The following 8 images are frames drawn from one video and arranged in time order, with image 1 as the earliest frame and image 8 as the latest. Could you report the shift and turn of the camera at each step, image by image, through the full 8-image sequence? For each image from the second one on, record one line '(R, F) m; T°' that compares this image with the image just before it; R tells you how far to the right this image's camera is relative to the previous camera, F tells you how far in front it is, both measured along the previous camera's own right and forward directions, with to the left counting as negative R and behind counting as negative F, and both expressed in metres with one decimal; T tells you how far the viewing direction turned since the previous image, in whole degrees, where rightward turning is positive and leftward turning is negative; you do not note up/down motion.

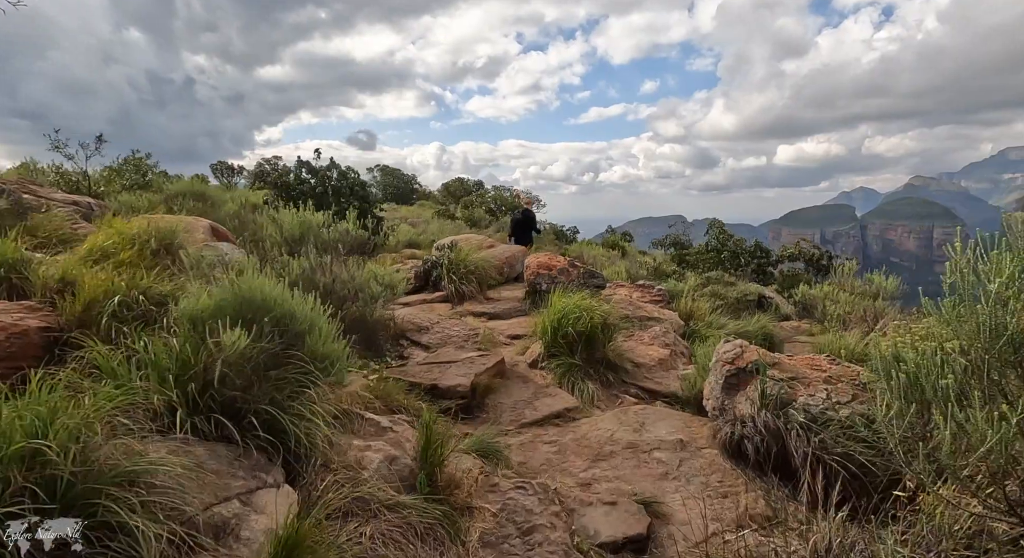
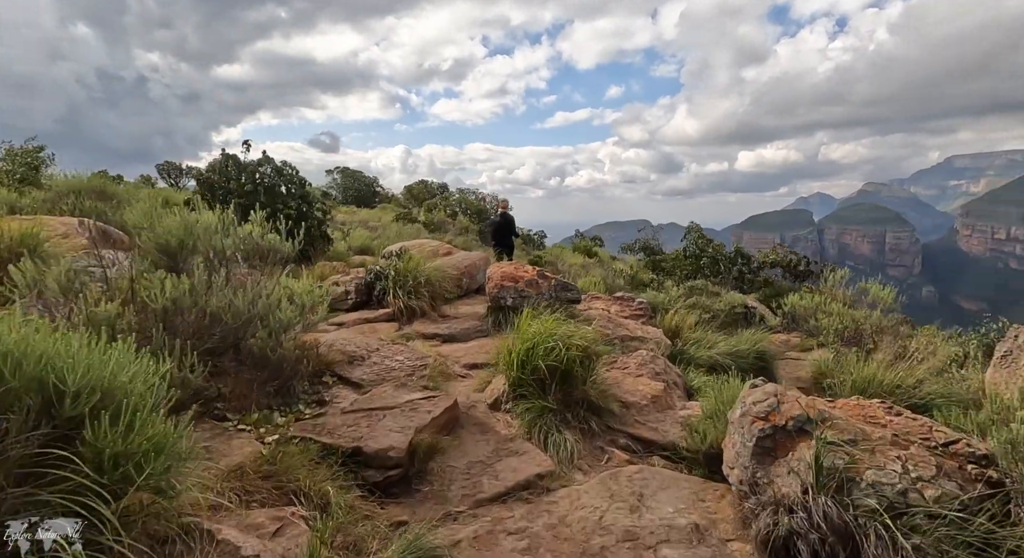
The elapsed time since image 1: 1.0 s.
(+0.1, +1.3) m; +3°
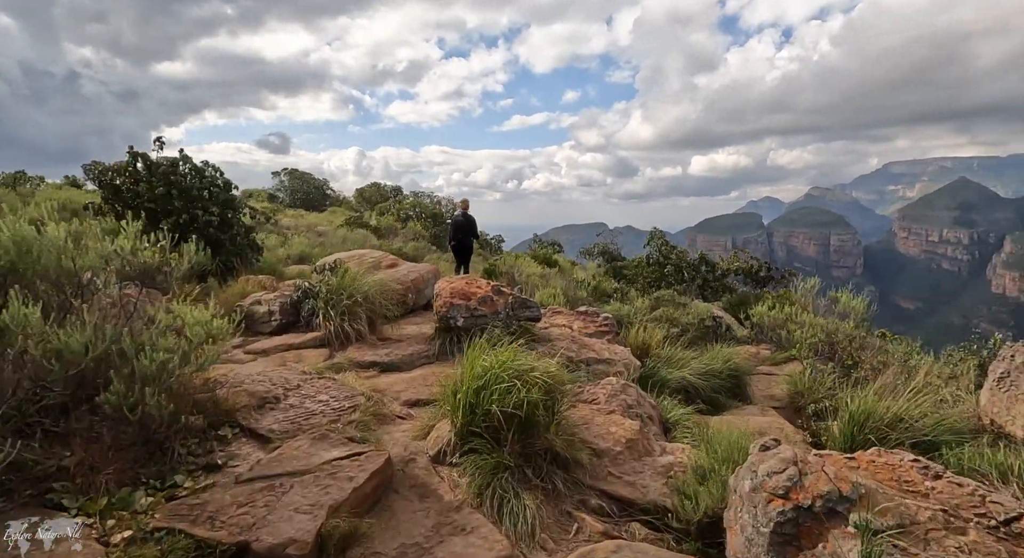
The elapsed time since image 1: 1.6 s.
(+0.1, +0.9) m; +4°
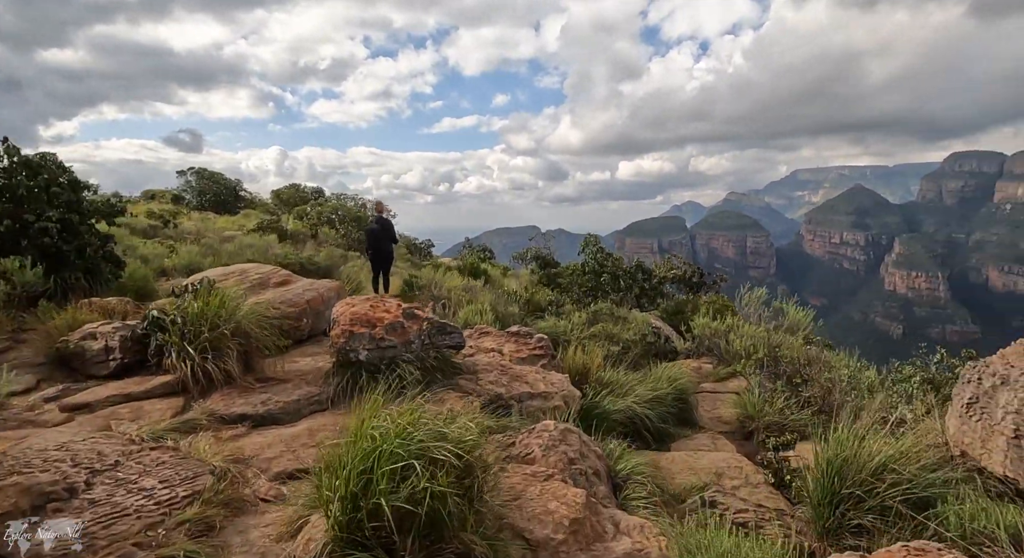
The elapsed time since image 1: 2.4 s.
(+0.2, +1.1) m; +6°
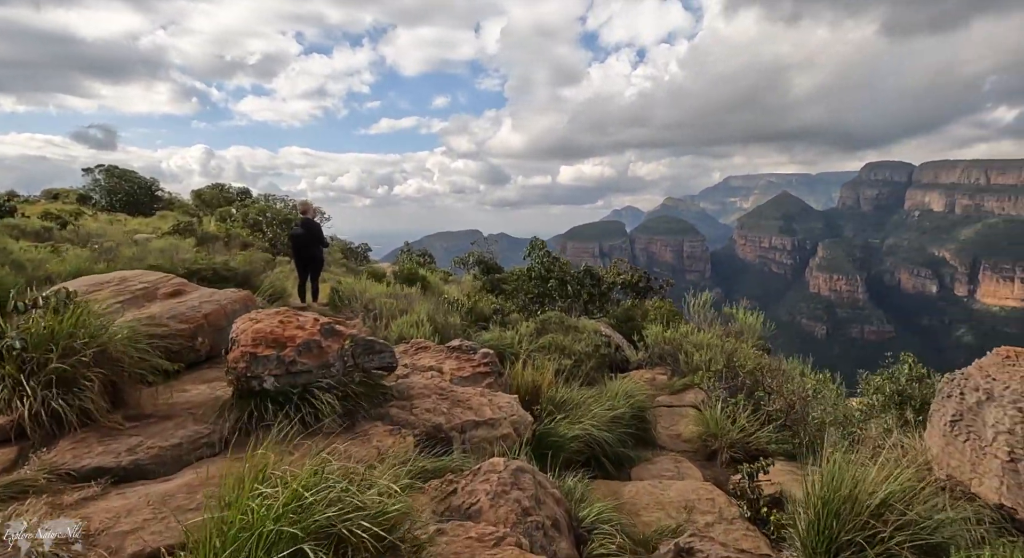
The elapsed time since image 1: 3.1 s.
(0.0, +0.8) m; +6°
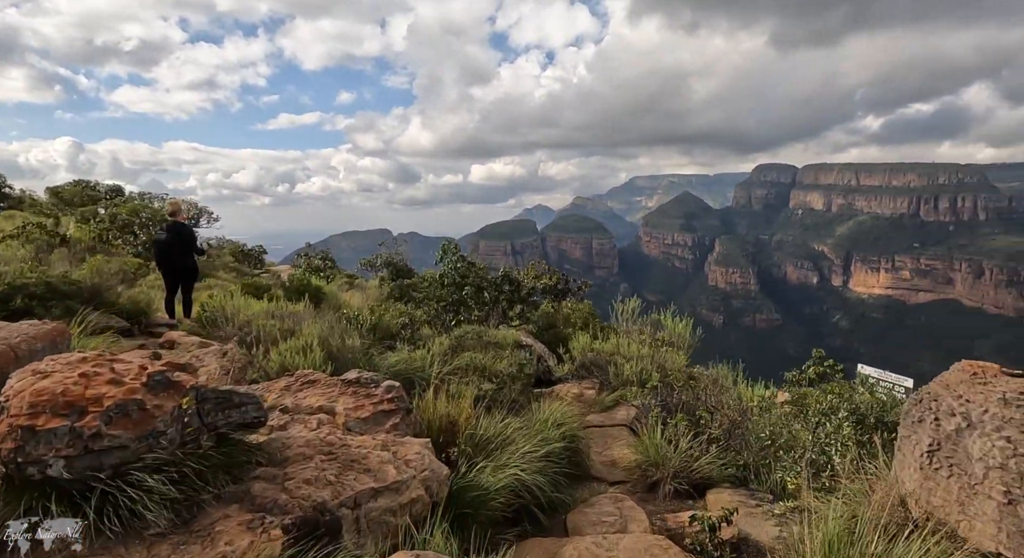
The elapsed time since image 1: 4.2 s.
(0.0, +1.1) m; +8°
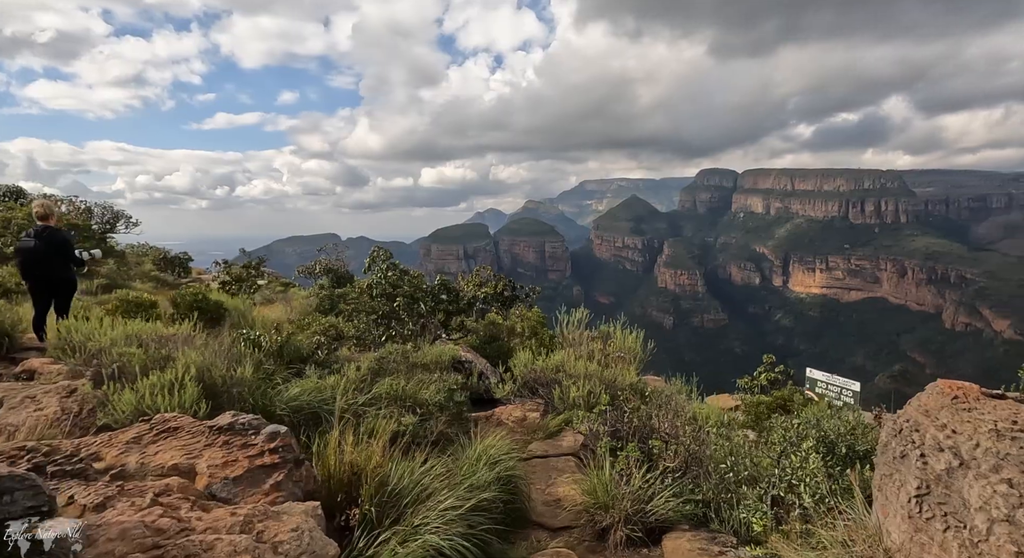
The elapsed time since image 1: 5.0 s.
(+0.3, +0.9) m; +4°
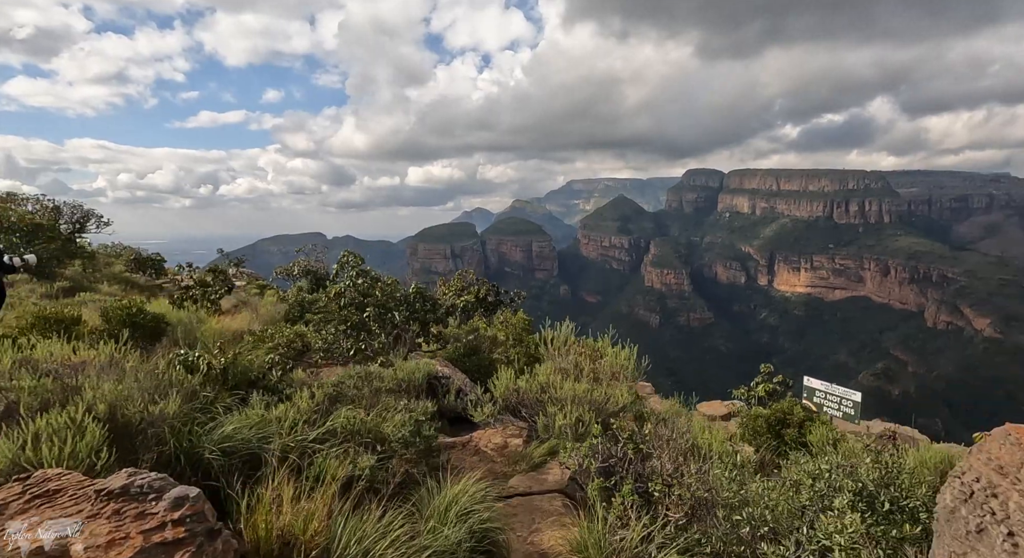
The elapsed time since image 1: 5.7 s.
(+0.1, +0.8) m; +1°
